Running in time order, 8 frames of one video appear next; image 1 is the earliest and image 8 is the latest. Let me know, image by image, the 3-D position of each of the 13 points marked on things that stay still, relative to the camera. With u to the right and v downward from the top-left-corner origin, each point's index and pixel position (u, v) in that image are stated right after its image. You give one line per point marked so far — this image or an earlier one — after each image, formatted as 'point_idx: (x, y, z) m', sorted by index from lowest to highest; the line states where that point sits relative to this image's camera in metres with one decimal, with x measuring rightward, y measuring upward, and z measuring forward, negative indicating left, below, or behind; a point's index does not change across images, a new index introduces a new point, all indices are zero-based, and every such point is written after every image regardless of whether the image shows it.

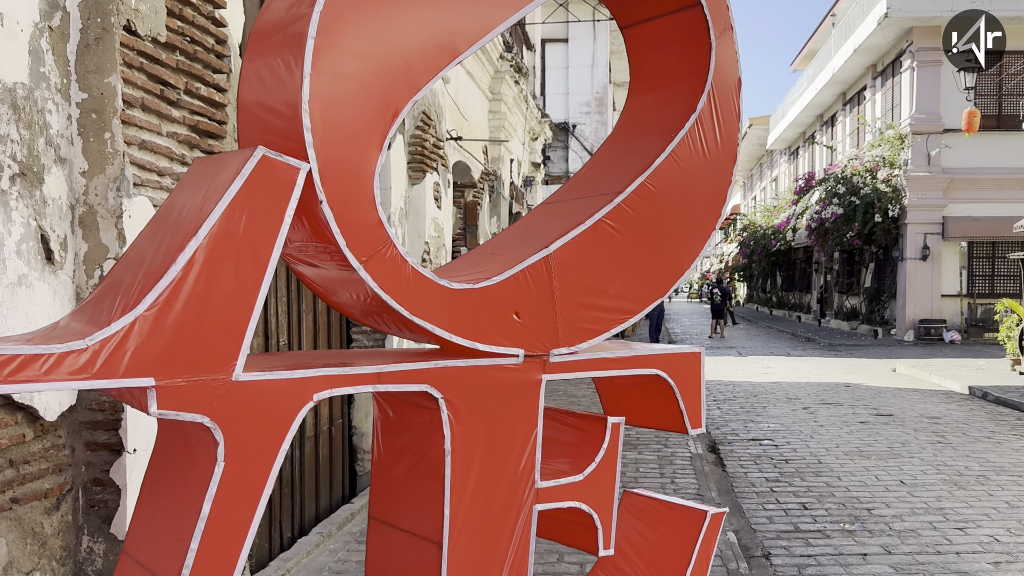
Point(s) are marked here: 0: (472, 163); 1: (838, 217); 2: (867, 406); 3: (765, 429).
0: (-0.4, +1.3, +9.2) m
1: (+7.8, +1.8, +22.5) m
2: (+4.3, -1.4, +10.9) m
3: (+2.6, -1.4, +9.4) m
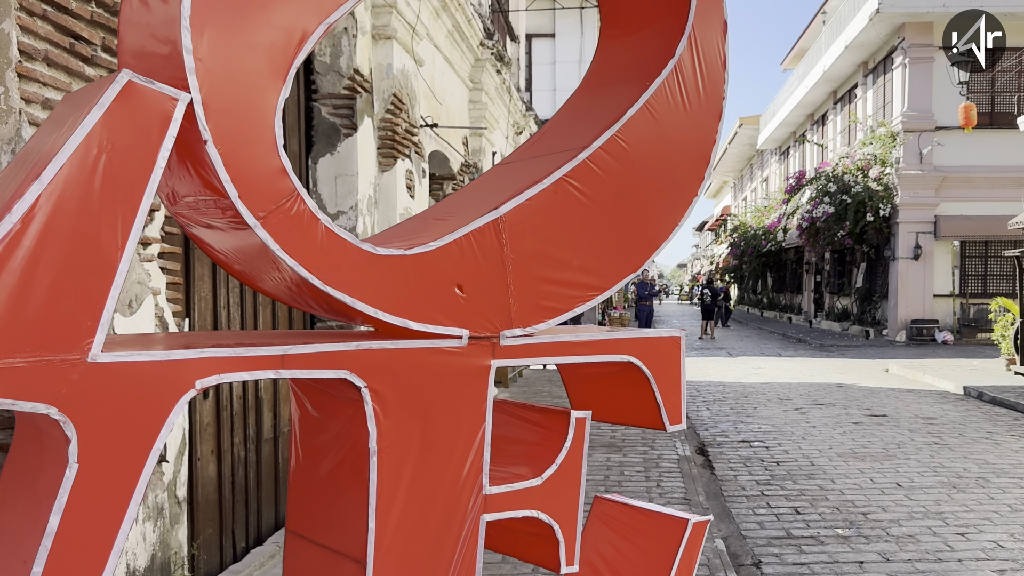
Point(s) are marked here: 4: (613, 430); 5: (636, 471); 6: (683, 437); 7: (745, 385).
0: (-0.6, +1.4, +9.0) m
1: (+7.5, +1.7, +22.3) m
2: (+4.1, -1.4, +10.6) m
3: (+2.5, -1.4, +9.1) m
4: (+1.1, -1.3, +9.1) m
5: (+0.8, -1.2, +5.8) m
6: (+1.6, -1.4, +8.4) m
7: (+3.1, -1.3, +12.3) m
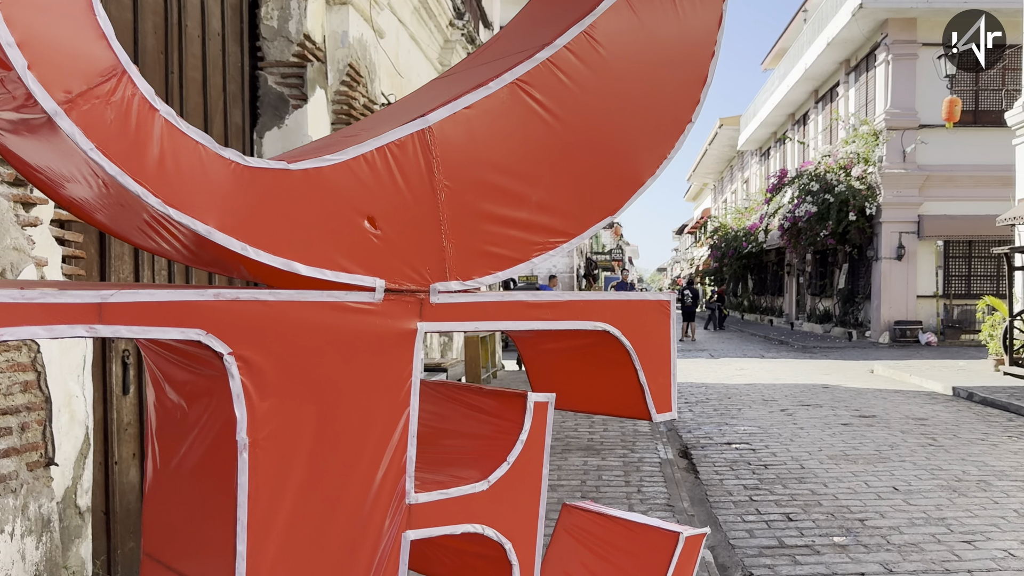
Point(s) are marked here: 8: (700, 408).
0: (-0.9, +1.4, +8.6) m
1: (+7.0, +1.7, +22.1) m
2: (+3.9, -1.4, +10.3) m
3: (+2.2, -1.4, +8.8) m
4: (+0.9, -1.3, +8.7) m
5: (+0.6, -1.1, +5.5) m
6: (+1.4, -1.3, +8.1) m
7: (+2.8, -1.3, +12.0) m
8: (+2.1, -1.3, +9.8) m
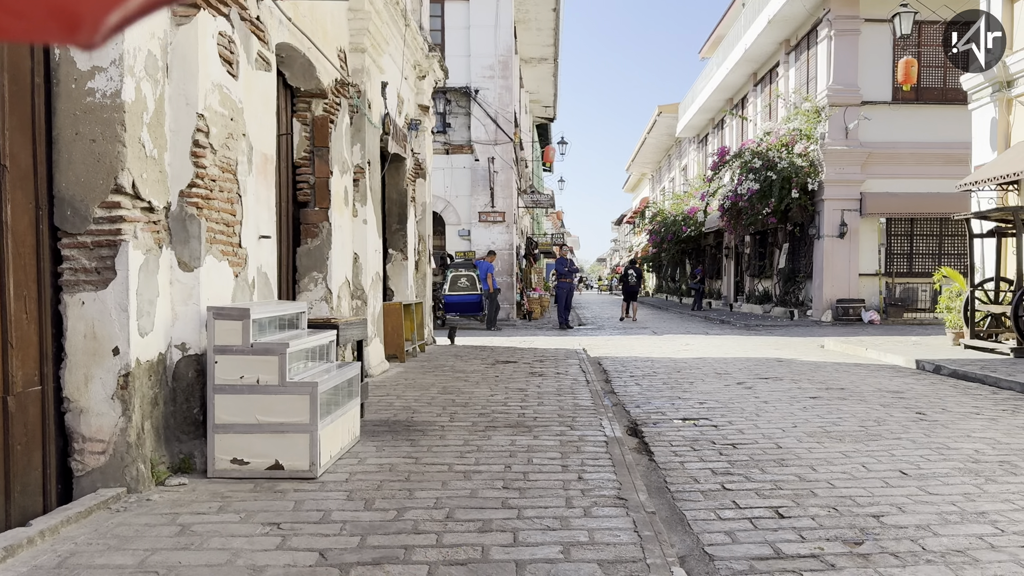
0: (-1.5, +1.8, +7.3) m
1: (+5.5, +2.3, +21.3) m
2: (+3.1, -1.0, +9.4) m
3: (+1.6, -1.0, +7.8) m
4: (+0.2, -0.9, +7.6) m
5: (+0.2, -0.8, +4.4) m
6: (+0.8, -1.0, +7.0) m
7: (+1.9, -0.8, +11.0) m
8: (+1.4, -0.9, +8.8) m
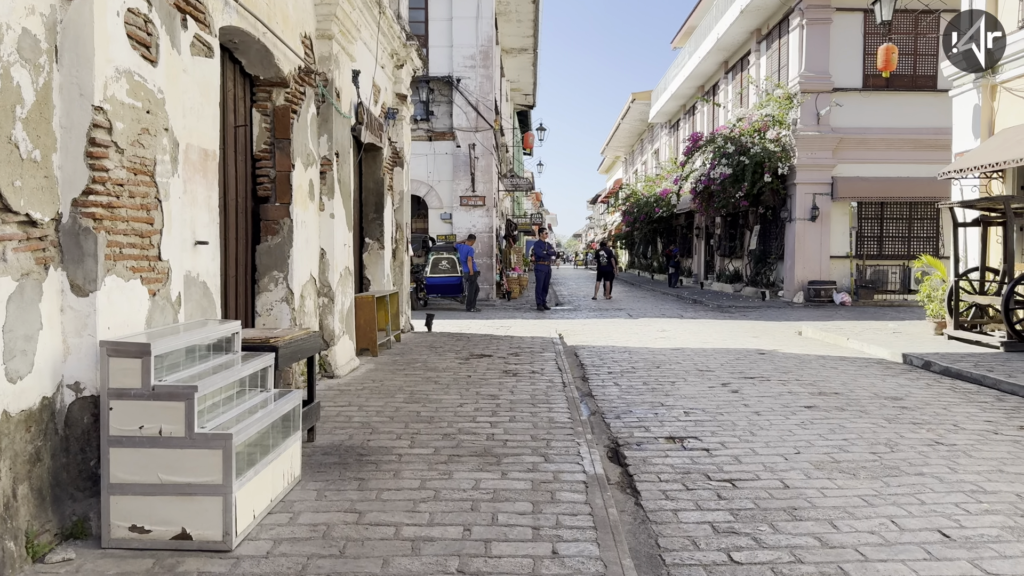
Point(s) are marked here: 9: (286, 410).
0: (-1.7, +1.7, +6.6) m
1: (+4.9, +2.5, +20.7) m
2: (+2.8, -1.0, +8.8) m
3: (+1.3, -1.0, +7.1) m
4: (0.0, -1.0, +6.9) m
5: (0.0, -0.9, +3.7) m
6: (+0.6, -1.0, +6.4) m
7: (+1.6, -0.8, +10.3) m
8: (+1.1, -1.0, +8.1) m
9: (-1.2, -0.6, +4.5) m
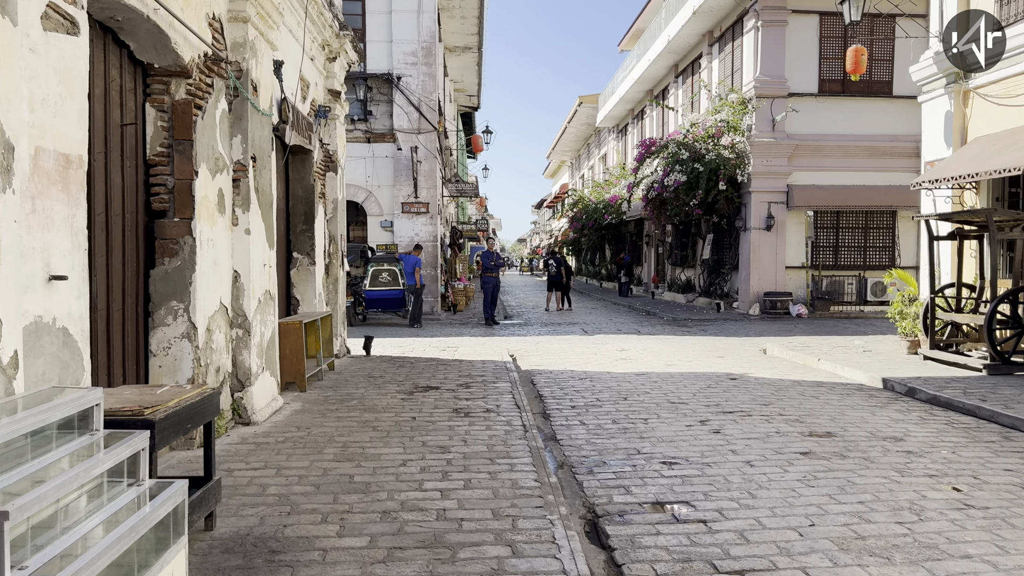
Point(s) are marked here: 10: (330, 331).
0: (-2.0, +1.5, +5.3) m
1: (+3.7, +2.3, +19.9) m
2: (+2.4, -1.2, +7.8) m
3: (+1.0, -1.2, +6.1) m
4: (-0.3, -1.2, +5.8) m
5: (-0.1, -1.1, +2.5) m
6: (+0.3, -1.2, +5.2) m
7: (+1.1, -1.0, +9.3) m
8: (+0.7, -1.2, +7.0) m
9: (-1.3, -0.8, +3.3) m
10: (-2.0, -0.5, +9.6) m
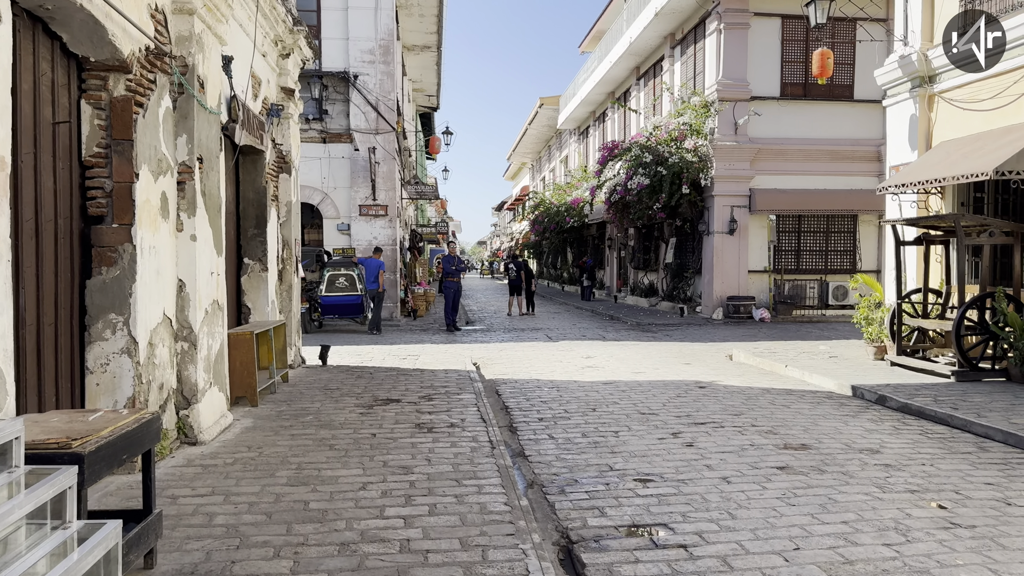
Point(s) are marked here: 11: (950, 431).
0: (-2.2, +1.4, +4.9) m
1: (+2.9, +2.2, +19.7) m
2: (+2.1, -1.2, +7.6) m
3: (+0.8, -1.3, +5.8) m
4: (-0.5, -1.2, +5.4) m
5: (-0.1, -1.2, +2.2) m
6: (+0.1, -1.3, +4.9) m
7: (+0.7, -1.1, +9.0) m
8: (+0.5, -1.2, +6.7) m
9: (-1.4, -0.9, +2.9) m
10: (-2.3, -0.5, +9.2) m
11: (+4.0, -1.3, +8.2) m
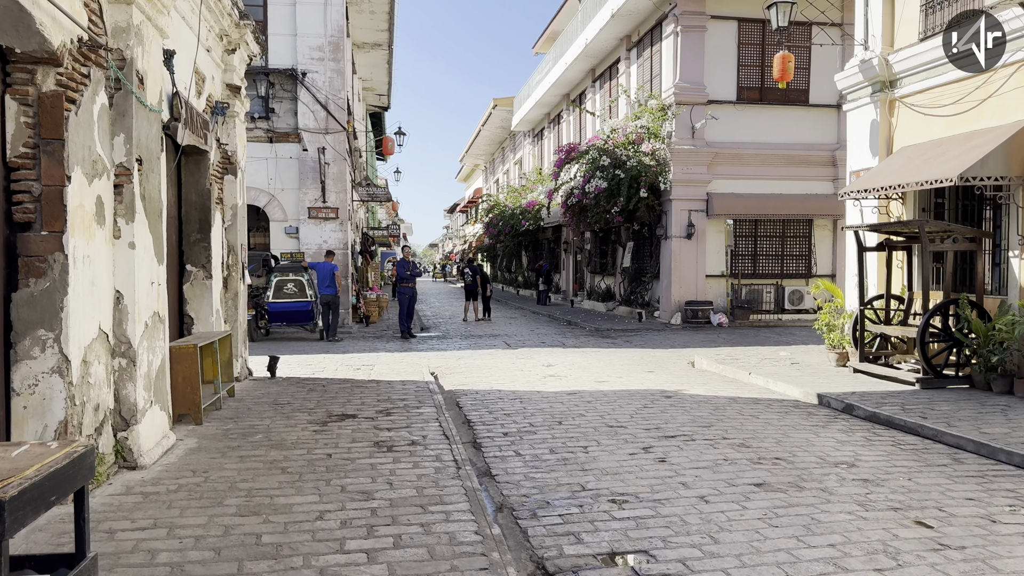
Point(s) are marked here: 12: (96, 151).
0: (-2.3, +1.4, +4.4) m
1: (+1.9, +2.1, +19.5) m
2: (+1.8, -1.3, +7.4) m
3: (+0.6, -1.4, +5.5) m
4: (-0.7, -1.3, +5.1) m
5: (-0.1, -1.2, +1.8) m
6: (0.0, -1.4, +4.6) m
7: (+0.4, -1.2, +8.7) m
8: (+0.2, -1.3, +6.4) m
9: (-1.4, -0.9, +2.5) m
10: (-2.7, -0.6, +8.7) m
11: (+3.6, -1.4, +8.0) m
12: (-2.4, +0.8, +5.3) m
